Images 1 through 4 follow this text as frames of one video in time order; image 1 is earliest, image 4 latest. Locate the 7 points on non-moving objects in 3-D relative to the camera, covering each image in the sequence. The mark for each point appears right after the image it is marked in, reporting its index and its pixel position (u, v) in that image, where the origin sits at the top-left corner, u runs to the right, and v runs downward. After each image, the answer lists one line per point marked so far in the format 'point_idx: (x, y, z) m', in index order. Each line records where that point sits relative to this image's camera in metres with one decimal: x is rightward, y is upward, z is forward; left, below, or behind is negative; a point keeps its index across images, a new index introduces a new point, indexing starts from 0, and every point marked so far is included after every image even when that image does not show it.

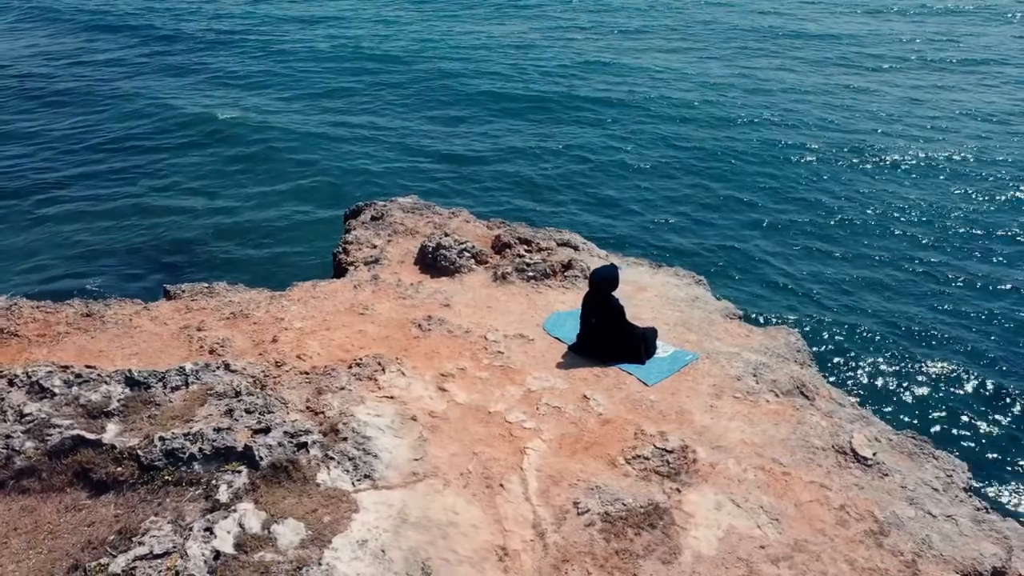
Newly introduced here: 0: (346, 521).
0: (-1.7, -2.4, +8.4) m
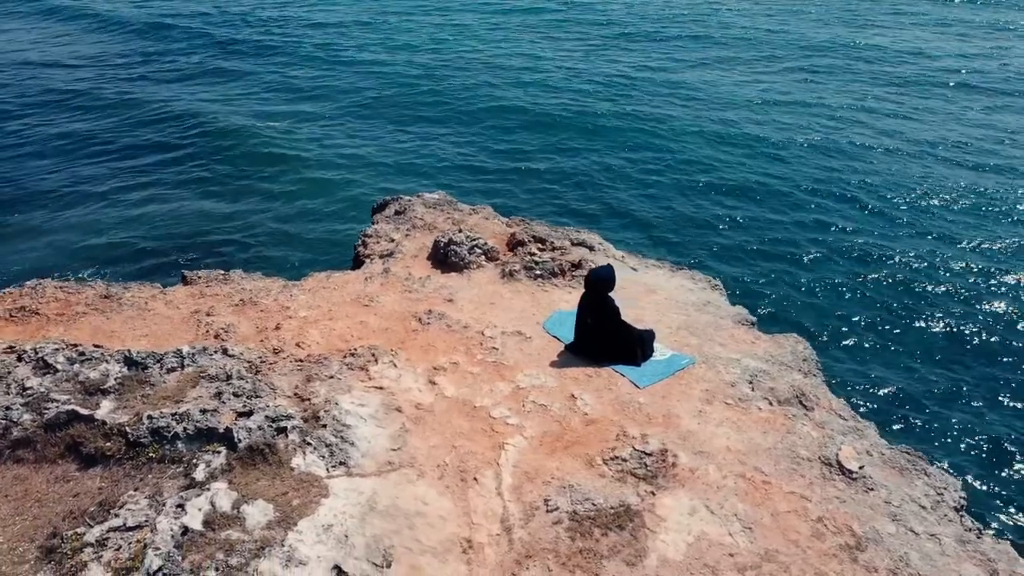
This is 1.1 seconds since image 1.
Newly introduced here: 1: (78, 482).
0: (-2.0, -2.3, +8.6) m
1: (-4.7, -2.1, +8.9) m
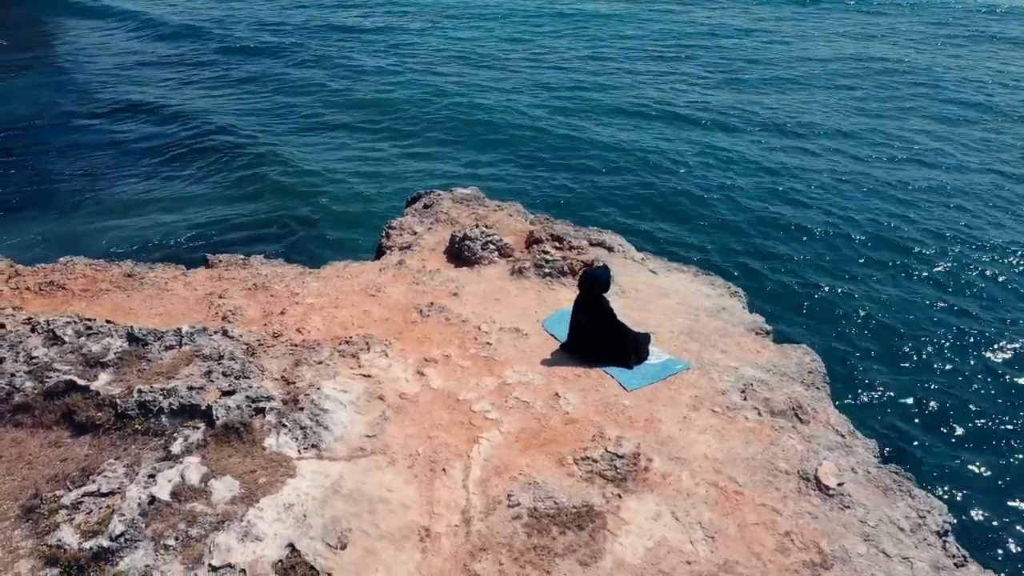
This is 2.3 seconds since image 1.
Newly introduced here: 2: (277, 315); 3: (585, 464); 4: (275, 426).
0: (-2.5, -2.1, +8.9) m
1: (-5.1, -1.8, +9.4) m
2: (-3.6, -0.4, +12.6) m
3: (+0.9, -2.1, +9.8) m
4: (-2.7, -1.6, +9.6) m
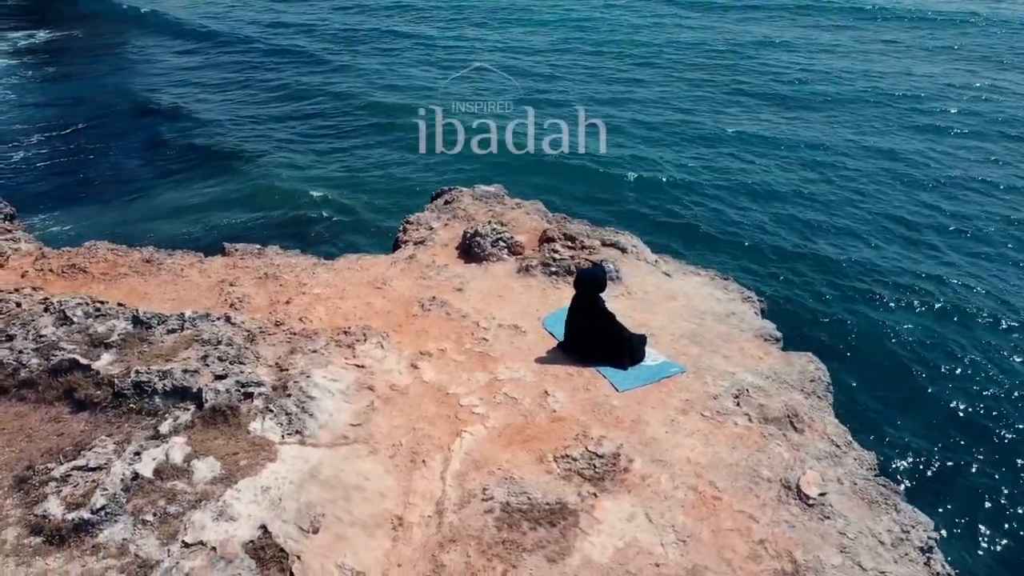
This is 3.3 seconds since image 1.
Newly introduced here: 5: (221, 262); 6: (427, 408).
0: (-2.8, -2.0, +9.1) m
1: (-5.3, -1.6, +9.8) m
2: (-3.6, -0.3, +12.9) m
3: (+0.6, -2.1, +9.8) m
4: (-3.0, -1.5, +9.8) m
5: (-5.1, +0.5, +14.6) m
6: (-1.1, -1.5, +10.7) m
